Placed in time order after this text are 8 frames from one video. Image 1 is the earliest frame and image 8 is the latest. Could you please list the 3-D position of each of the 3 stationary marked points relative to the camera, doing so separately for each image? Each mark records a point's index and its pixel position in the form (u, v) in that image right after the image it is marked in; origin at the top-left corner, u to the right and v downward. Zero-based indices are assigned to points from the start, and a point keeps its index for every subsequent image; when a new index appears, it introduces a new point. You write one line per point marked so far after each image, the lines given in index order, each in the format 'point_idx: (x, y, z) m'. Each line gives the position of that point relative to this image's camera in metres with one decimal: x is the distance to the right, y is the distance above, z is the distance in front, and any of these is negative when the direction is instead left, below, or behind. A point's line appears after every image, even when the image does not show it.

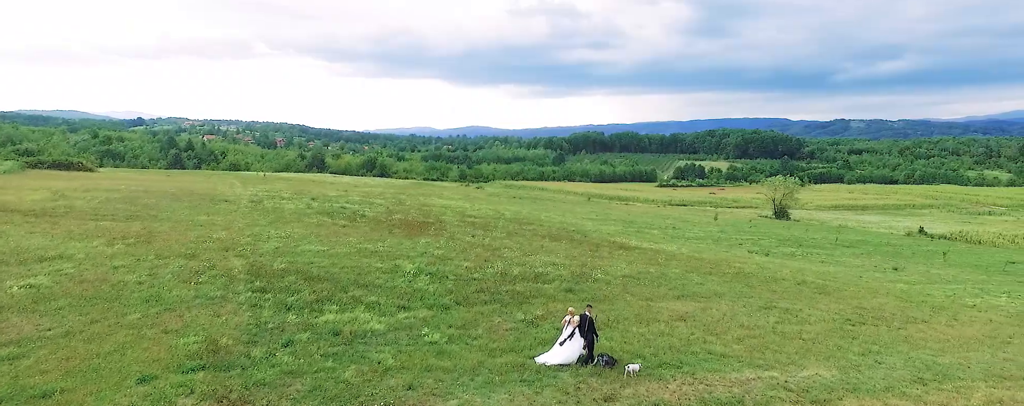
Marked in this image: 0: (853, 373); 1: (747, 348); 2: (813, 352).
0: (+8.5, -4.4, +18.3) m
1: (+6.5, -4.0, +19.8) m
2: (+8.4, -4.2, +20.2) m
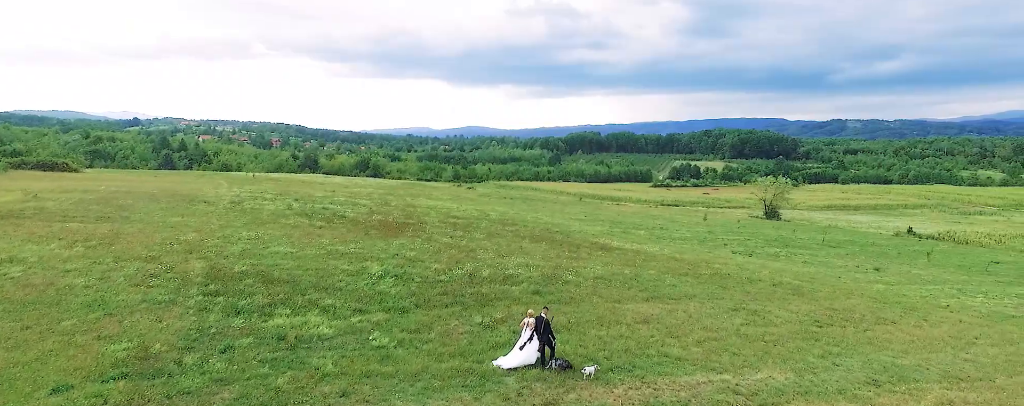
0: (+7.4, -4.4, +18.2) m
1: (+5.3, -4.0, +19.8) m
2: (+7.3, -4.3, +20.2) m
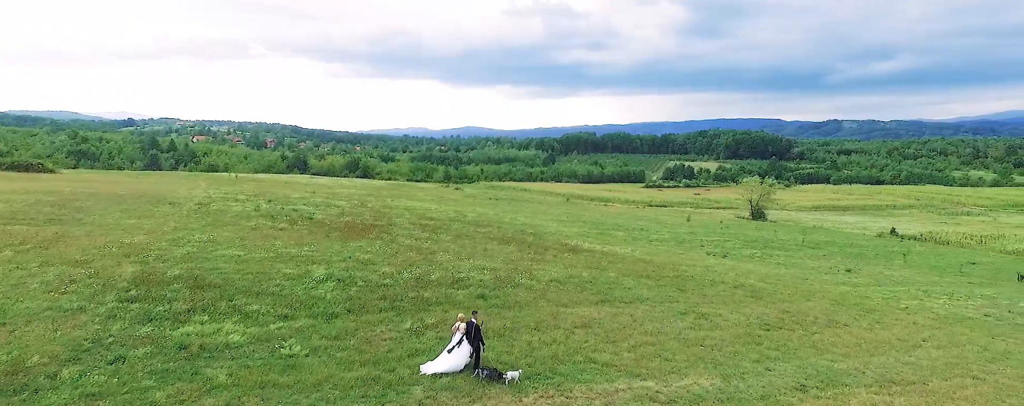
0: (+5.5, -4.5, +18.1) m
1: (+3.4, -4.1, +19.6) m
2: (+5.4, -4.4, +20.0) m
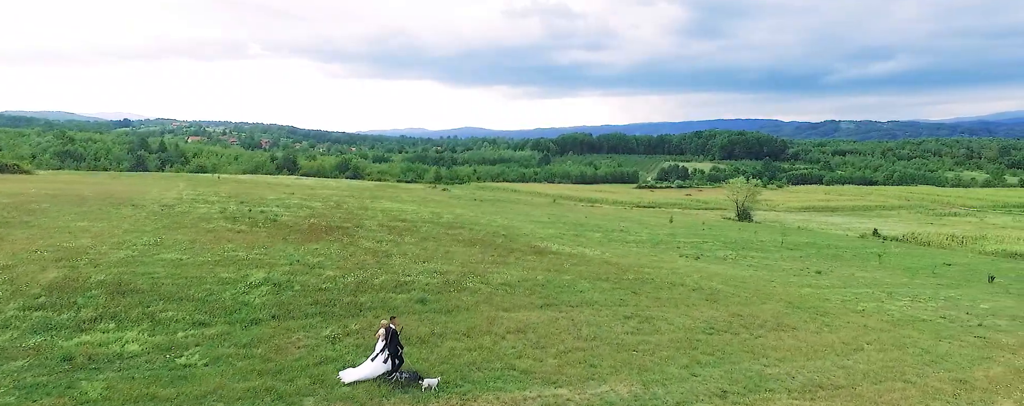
0: (+3.5, -4.6, +17.8) m
1: (+1.3, -4.3, +19.3) m
2: (+3.3, -4.5, +19.8) m
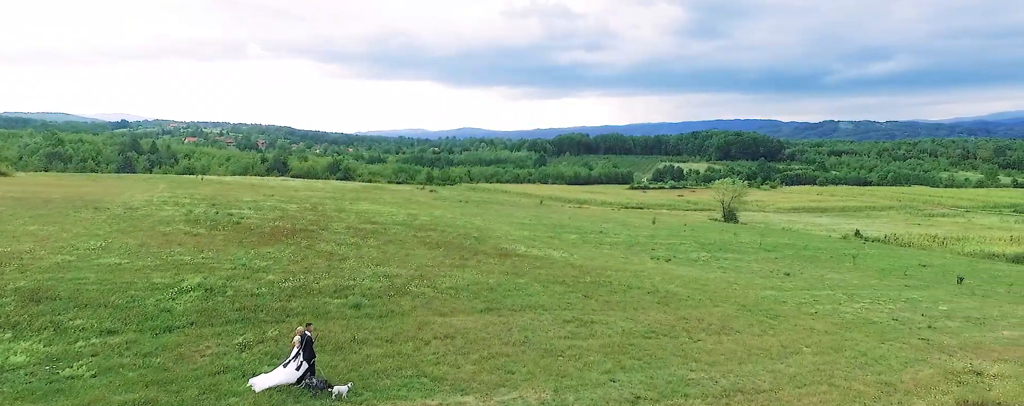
0: (+1.3, -4.8, +17.7) m
1: (-0.9, -4.4, +19.2) m
2: (+1.1, -4.6, +19.7) m
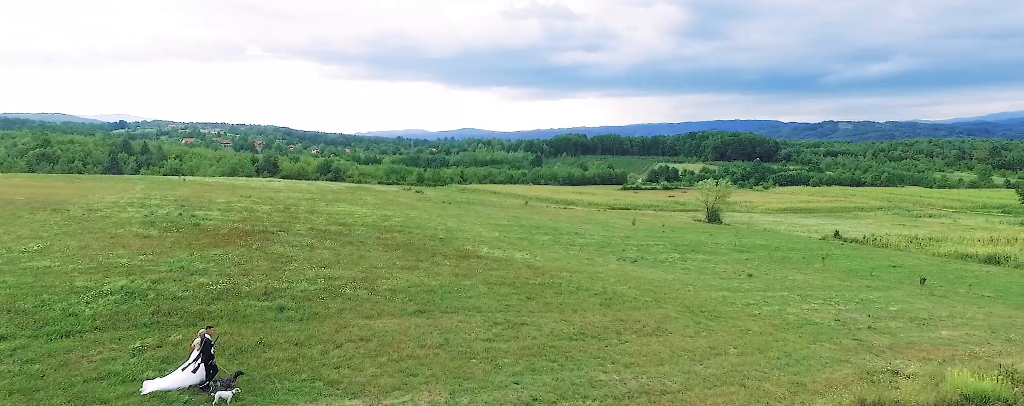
0: (-1.3, -4.8, +17.8) m
1: (-3.5, -4.5, +19.2) m
2: (-1.5, -4.7, +19.8) m
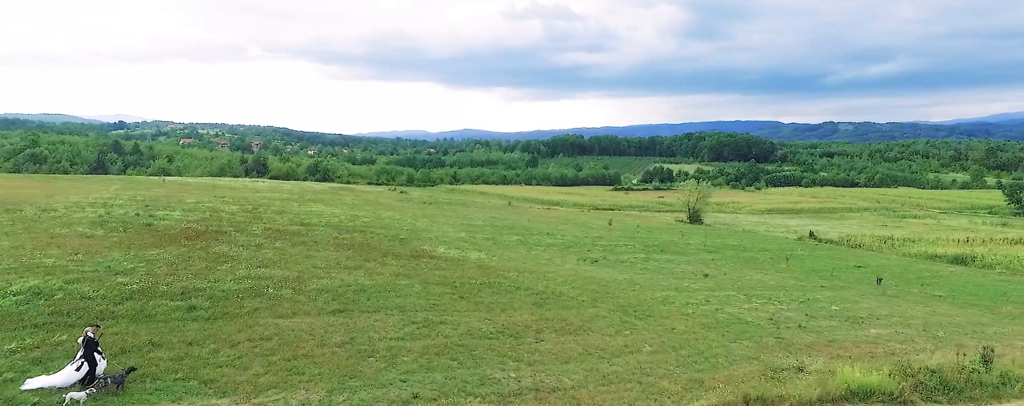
0: (-4.4, -4.8, +17.9) m
1: (-6.5, -4.4, +19.3) m
2: (-4.6, -4.7, +19.9) m
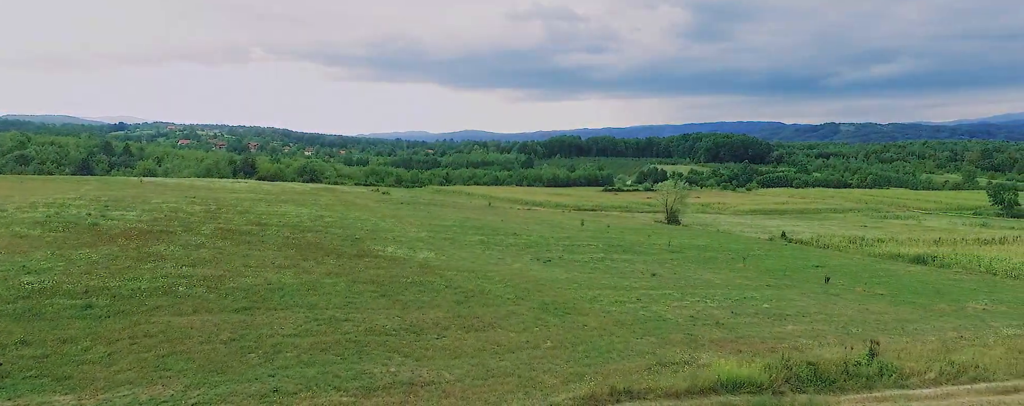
0: (-8.0, -4.8, +18.2) m
1: (-10.2, -4.4, +19.6) m
2: (-8.2, -4.6, +20.2) m
